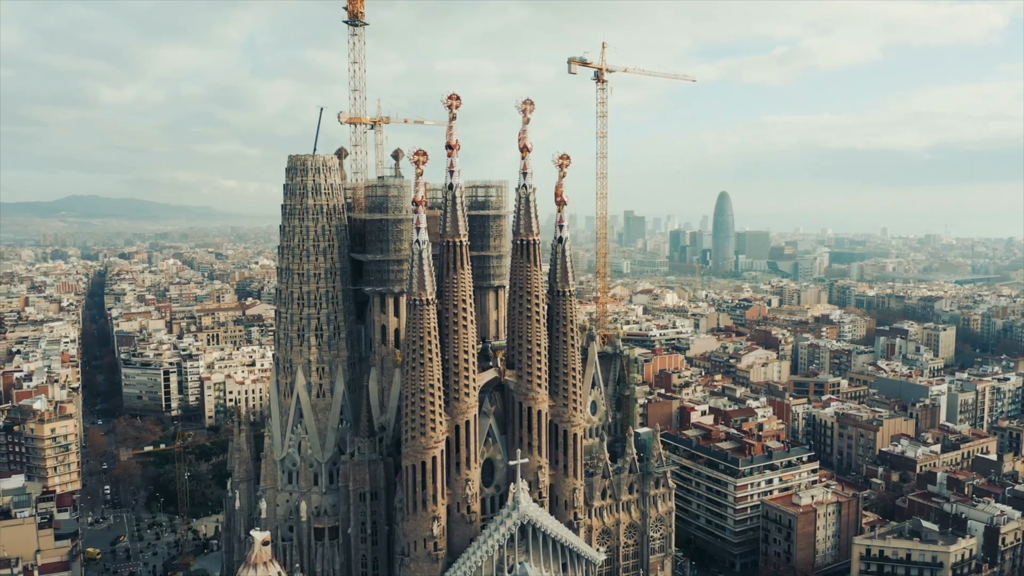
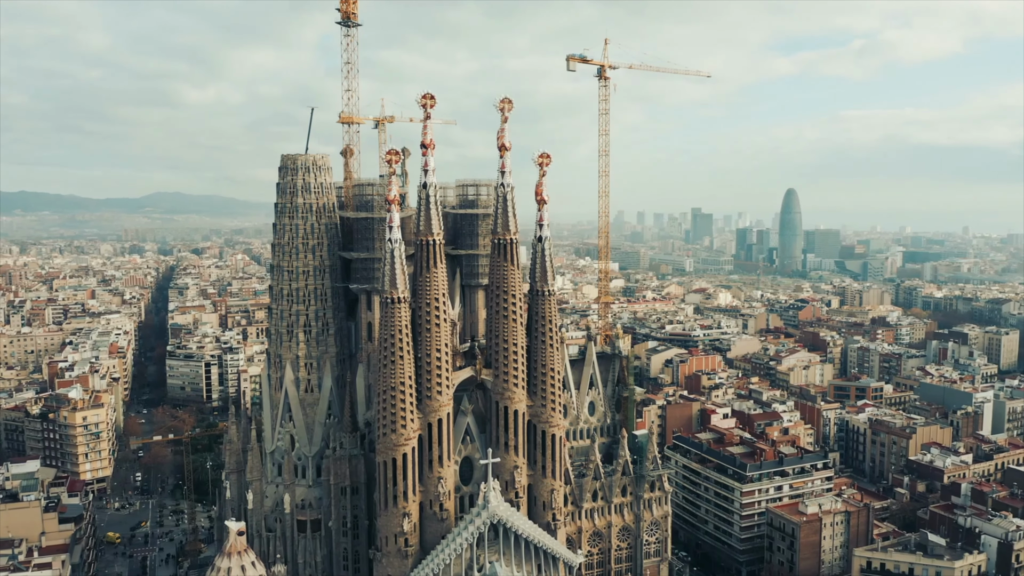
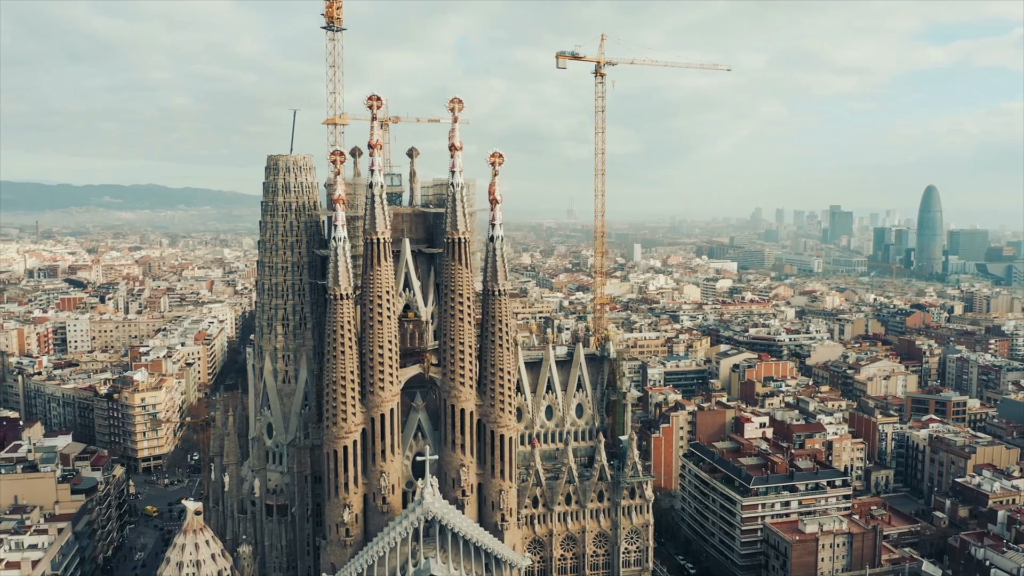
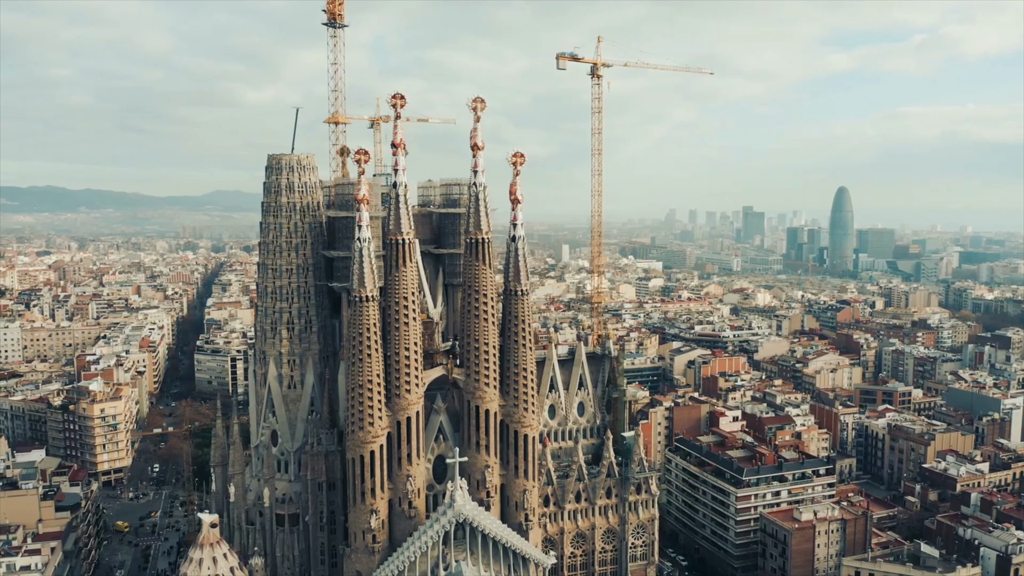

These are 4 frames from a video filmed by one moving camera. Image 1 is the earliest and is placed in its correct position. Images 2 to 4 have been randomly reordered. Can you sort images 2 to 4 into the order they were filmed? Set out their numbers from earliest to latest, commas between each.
2, 4, 3
